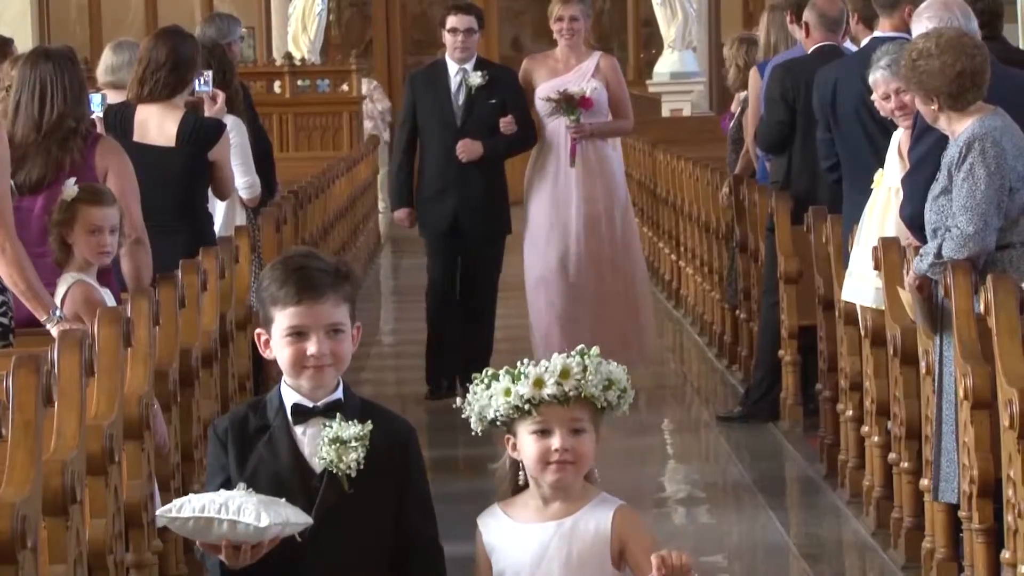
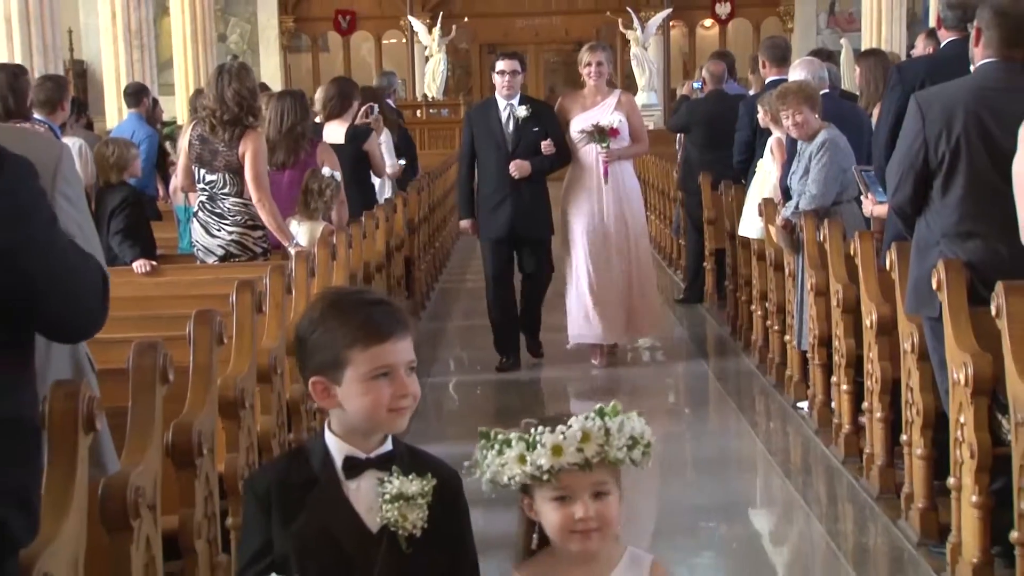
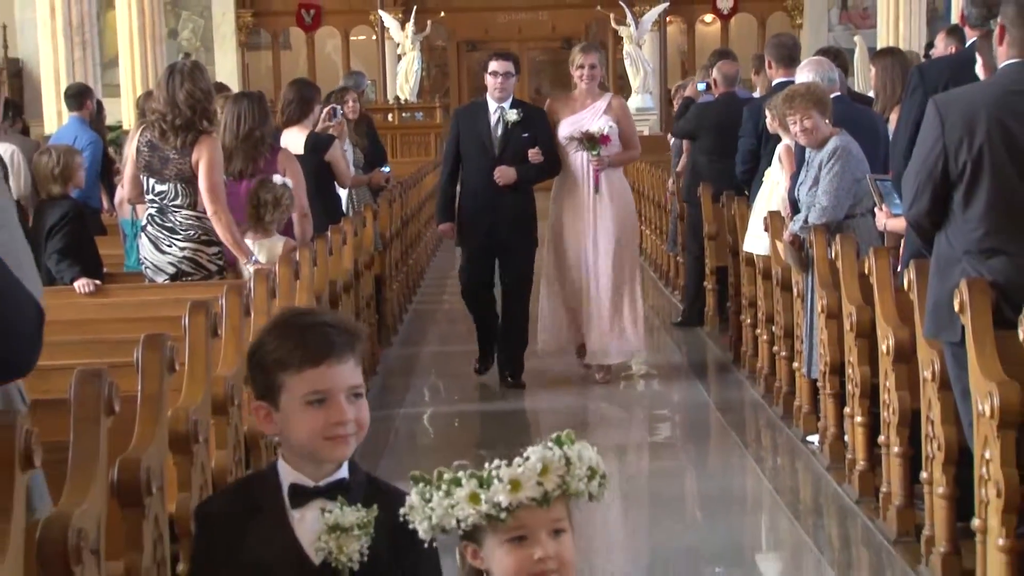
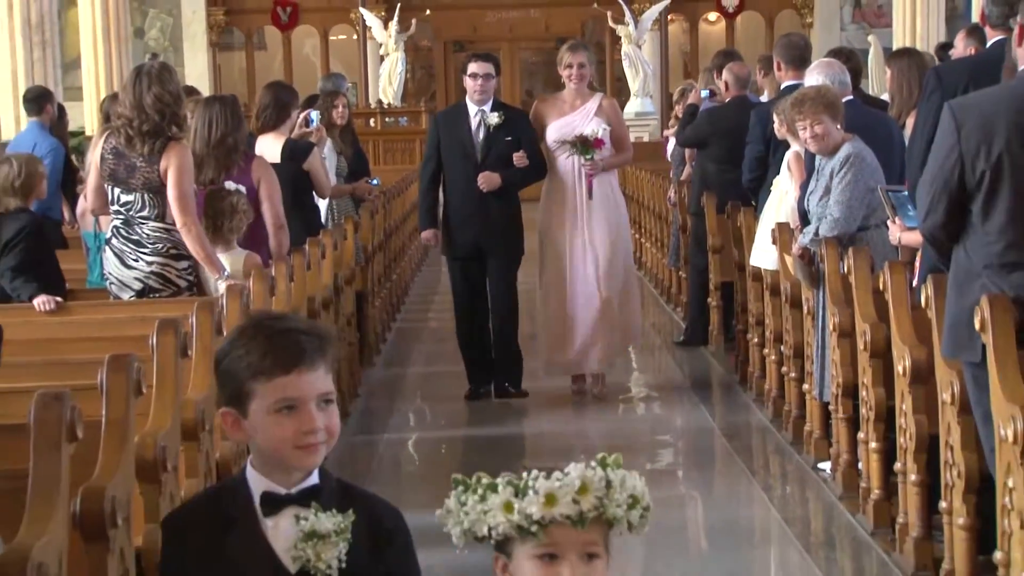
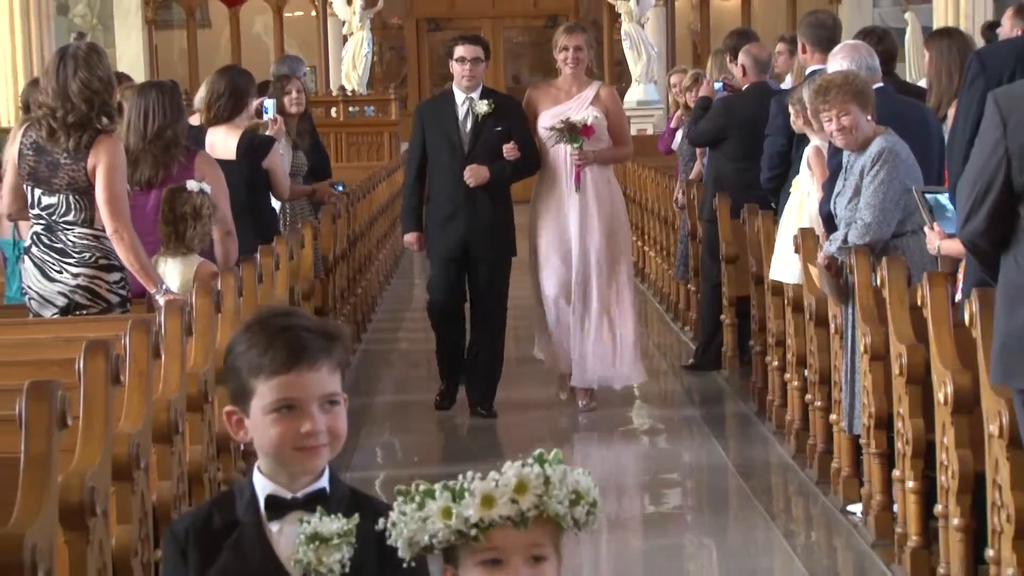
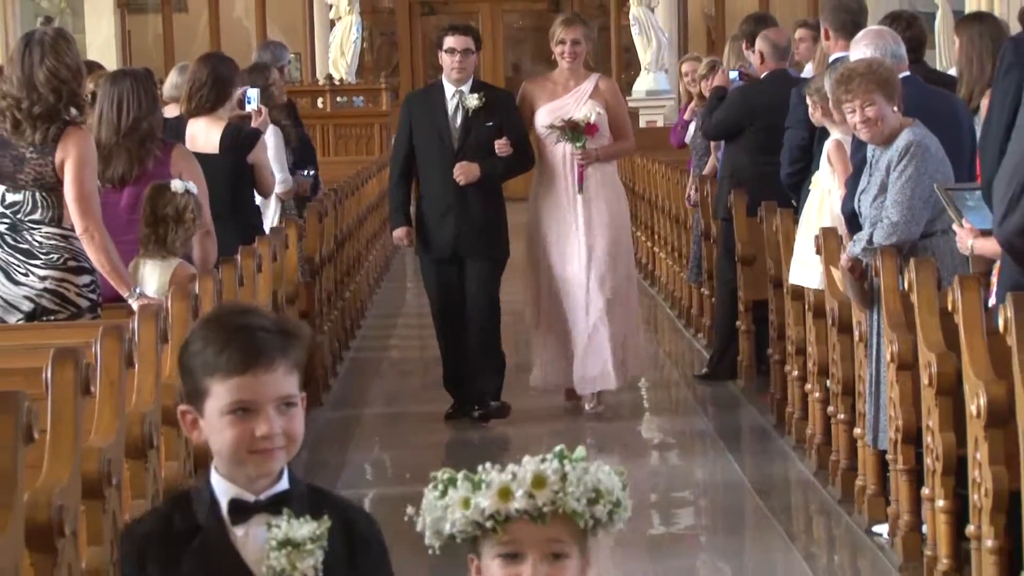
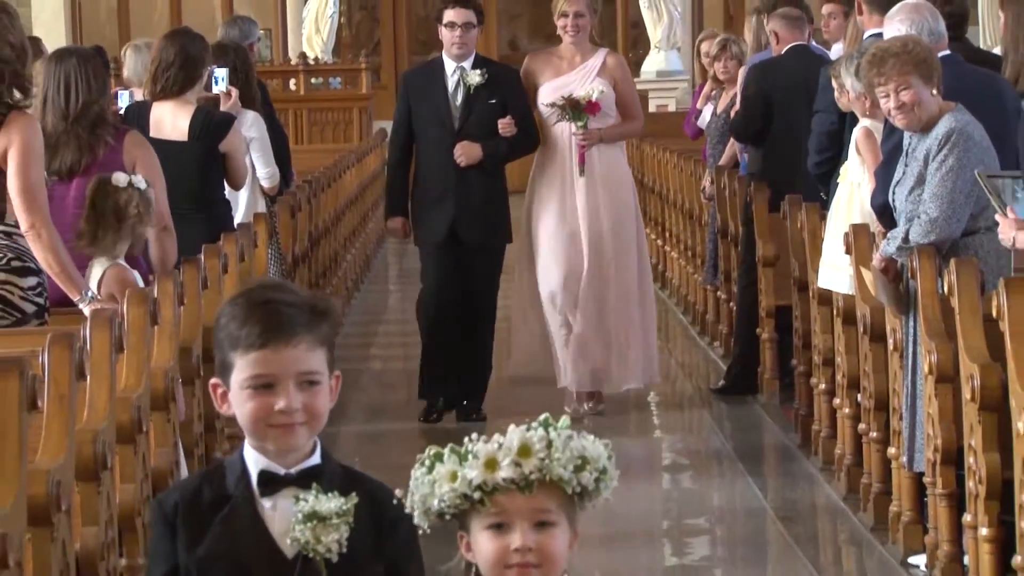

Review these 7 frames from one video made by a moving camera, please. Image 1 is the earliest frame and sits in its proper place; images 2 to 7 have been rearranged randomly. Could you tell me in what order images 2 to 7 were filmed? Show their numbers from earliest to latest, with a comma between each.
7, 6, 5, 4, 3, 2
